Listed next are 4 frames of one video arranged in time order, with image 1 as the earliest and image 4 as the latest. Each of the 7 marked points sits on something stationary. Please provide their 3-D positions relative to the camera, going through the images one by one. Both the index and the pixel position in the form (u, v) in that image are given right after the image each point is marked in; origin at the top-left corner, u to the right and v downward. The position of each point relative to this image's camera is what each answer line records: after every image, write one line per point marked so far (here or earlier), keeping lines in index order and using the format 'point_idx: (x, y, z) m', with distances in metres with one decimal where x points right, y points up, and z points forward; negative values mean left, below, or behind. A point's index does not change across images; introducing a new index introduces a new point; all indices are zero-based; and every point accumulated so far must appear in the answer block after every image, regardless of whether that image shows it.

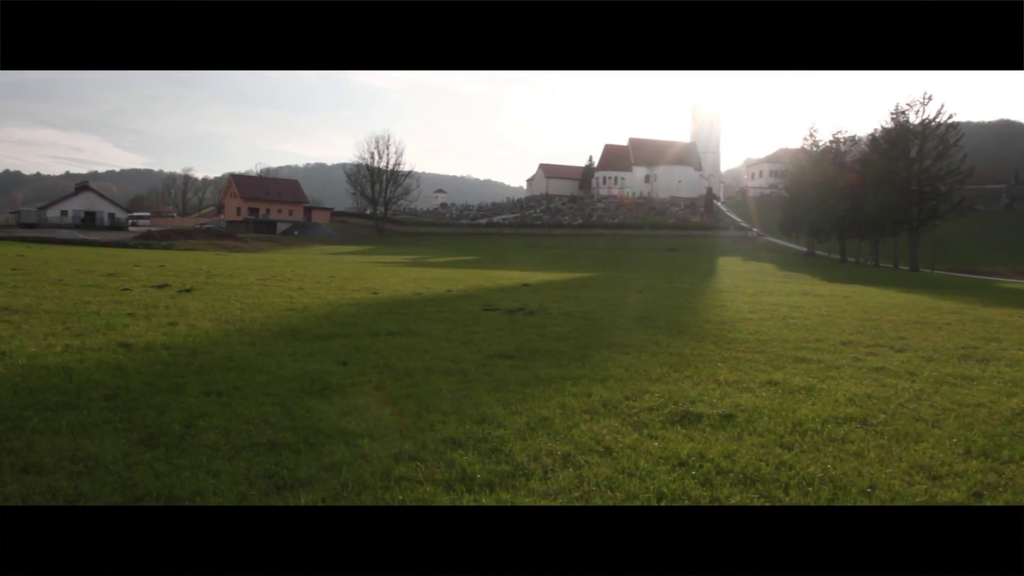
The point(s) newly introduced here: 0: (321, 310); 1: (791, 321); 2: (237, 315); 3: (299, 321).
0: (-4.8, -0.6, +17.2) m
1: (+7.9, -0.9, +20.0) m
2: (-6.1, -0.6, +15.2) m
3: (-4.4, -0.7, +14.3) m
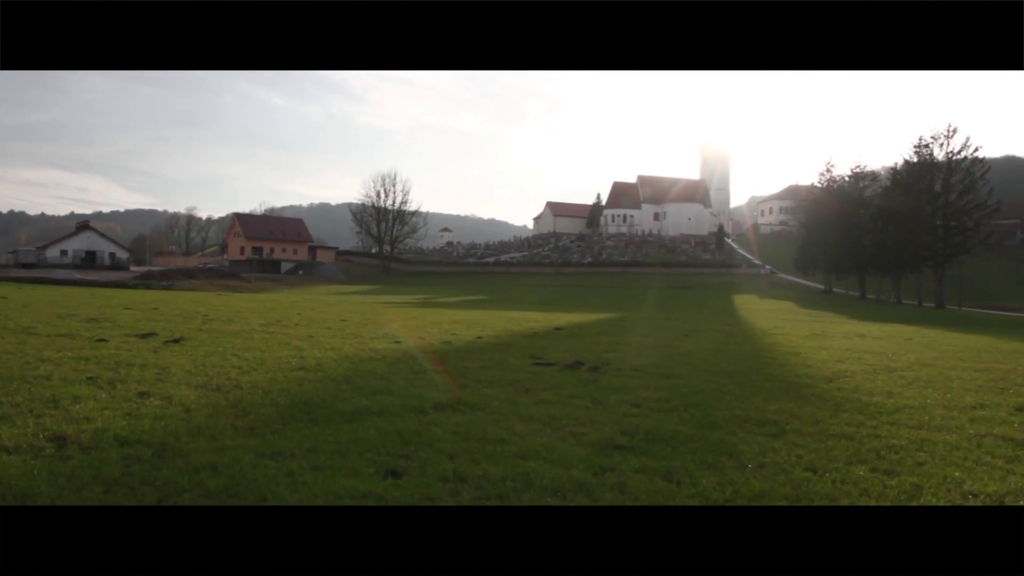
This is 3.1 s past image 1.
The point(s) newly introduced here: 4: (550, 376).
0: (-3.5, -1.6, +13.9) m
1: (+9.2, -2.0, +16.6) m
2: (-4.8, -1.6, +11.9) m
3: (-3.1, -1.6, +11.0) m
4: (+0.8, -1.7, +13.4) m
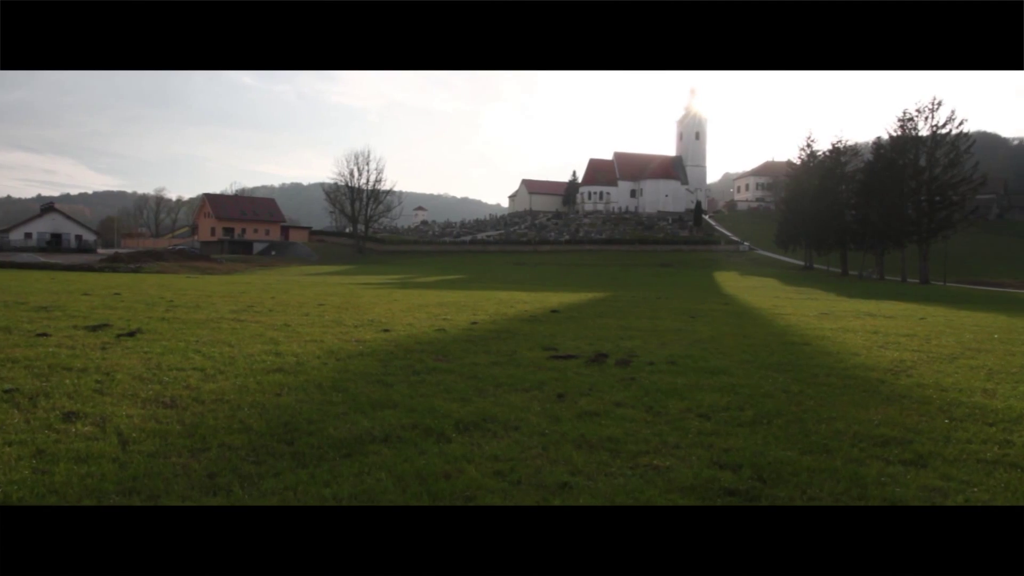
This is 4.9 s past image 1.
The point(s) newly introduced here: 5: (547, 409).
0: (-3.2, -1.3, +11.6) m
1: (+9.4, -1.5, +14.8) m
2: (-4.4, -1.4, +9.5) m
3: (-2.7, -1.4, +8.7) m
4: (+1.1, -1.4, +11.3) m
5: (+0.5, -1.5, +8.4) m
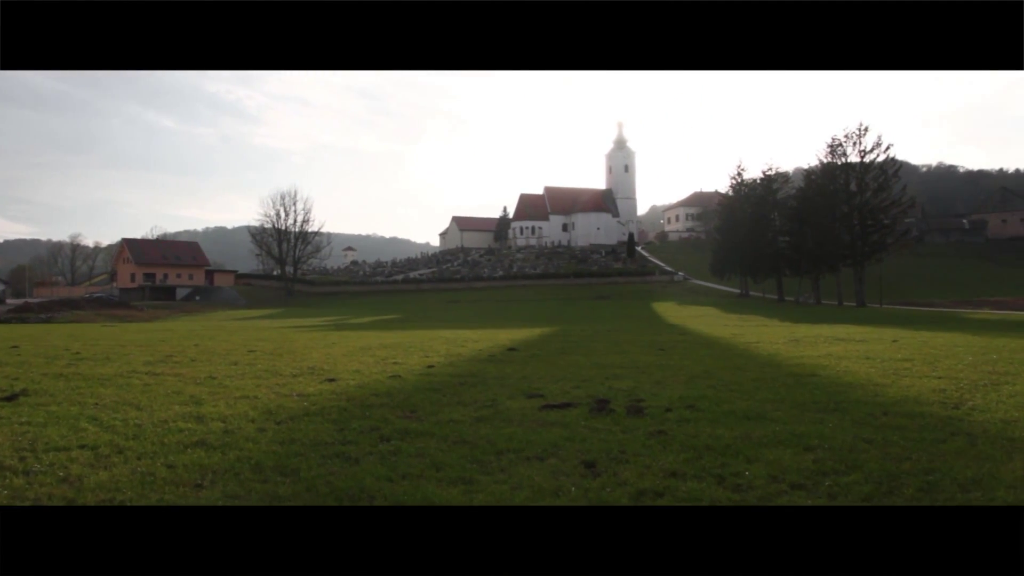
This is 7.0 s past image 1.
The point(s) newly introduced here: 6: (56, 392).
0: (-3.3, -1.9, +8.8) m
1: (+9.0, -1.9, +13.2) m
2: (-4.3, -1.9, +6.6) m
3: (-2.5, -1.8, +6.0) m
4: (+1.1, -1.8, +8.9) m
5: (+0.7, -1.8, +6.0) m
6: (-9.4, -2.1, +14.0) m
